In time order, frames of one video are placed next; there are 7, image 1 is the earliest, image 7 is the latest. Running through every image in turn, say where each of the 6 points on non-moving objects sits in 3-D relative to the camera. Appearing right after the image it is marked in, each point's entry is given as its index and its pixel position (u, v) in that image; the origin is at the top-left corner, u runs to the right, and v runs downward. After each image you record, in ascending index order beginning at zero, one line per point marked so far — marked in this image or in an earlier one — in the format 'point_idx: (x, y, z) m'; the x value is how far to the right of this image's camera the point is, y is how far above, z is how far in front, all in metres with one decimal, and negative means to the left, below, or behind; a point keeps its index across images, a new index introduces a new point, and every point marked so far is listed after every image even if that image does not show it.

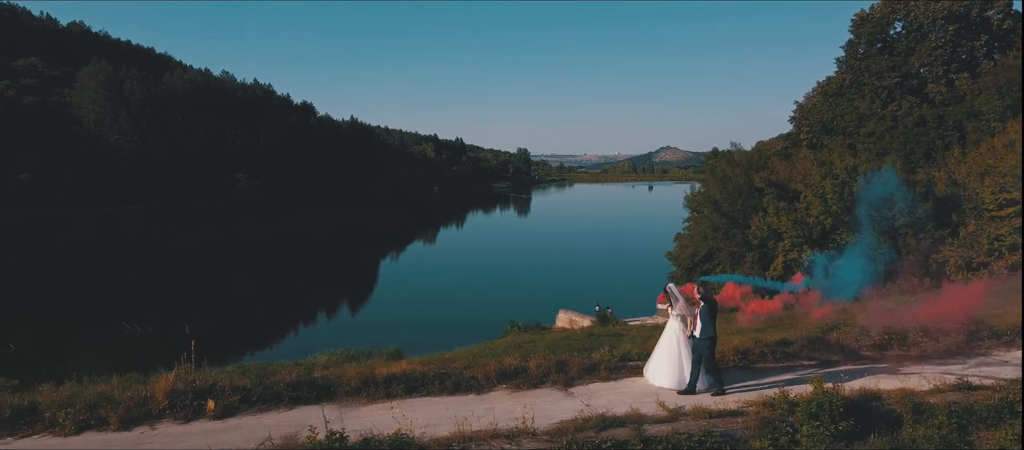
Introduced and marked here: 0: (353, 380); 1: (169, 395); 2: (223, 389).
0: (-1.7, -1.7, +6.9) m
1: (-3.4, -1.7, +6.4) m
2: (-3.0, -1.7, +6.6) m
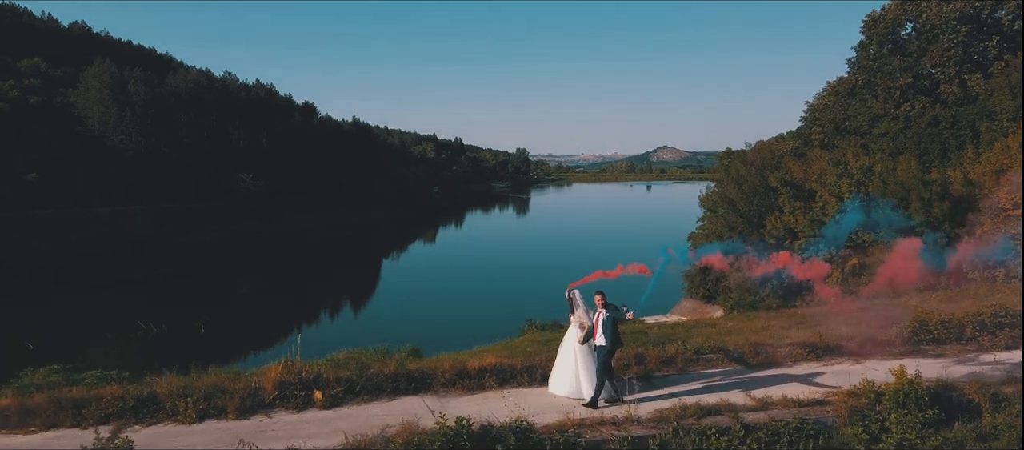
0: (-0.7, -1.7, +7.2) m
1: (-2.4, -1.7, +6.7) m
2: (-2.0, -1.7, +6.9) m
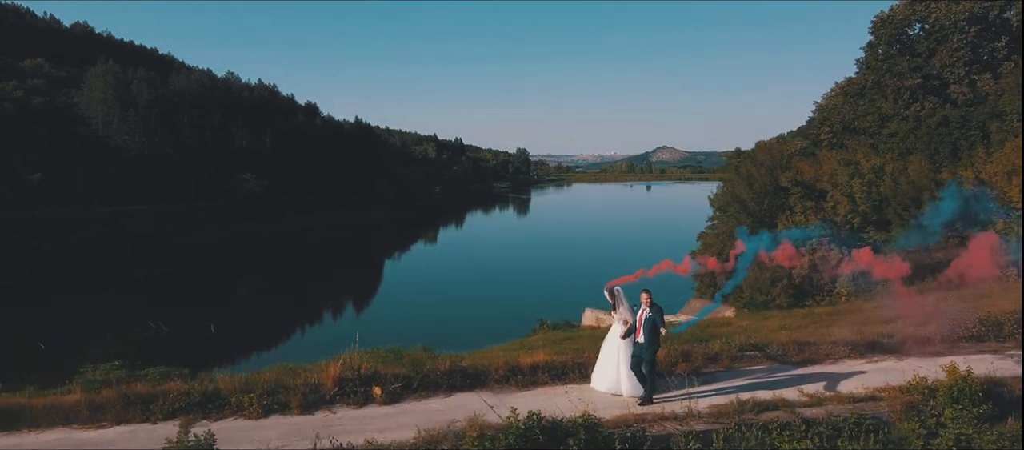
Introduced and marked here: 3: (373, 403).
0: (-0.1, -1.6, +7.3) m
1: (-1.8, -1.7, +6.8) m
2: (-1.4, -1.6, +7.0) m
3: (-1.4, -1.8, +6.6) m
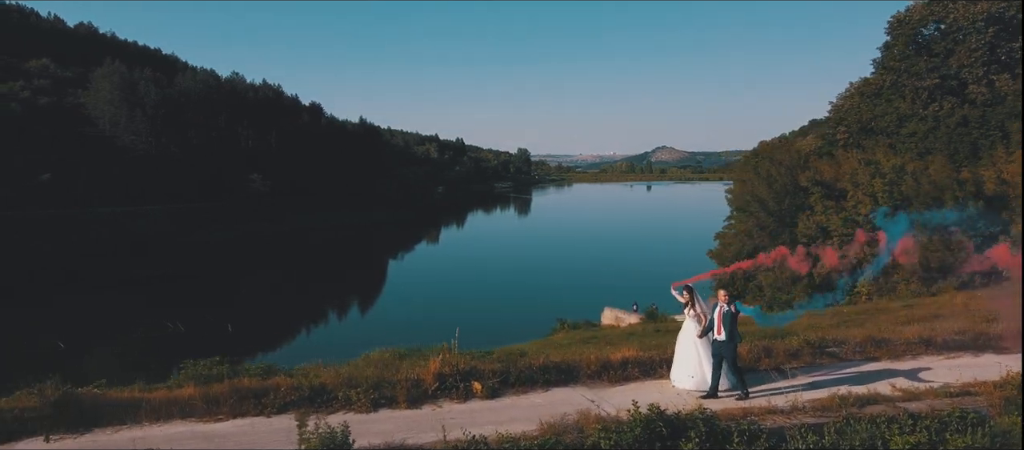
0: (+0.9, -1.6, +7.4) m
1: (-0.8, -1.6, +6.9) m
2: (-0.3, -1.6, +7.1) m
3: (-0.4, -1.8, +6.8) m
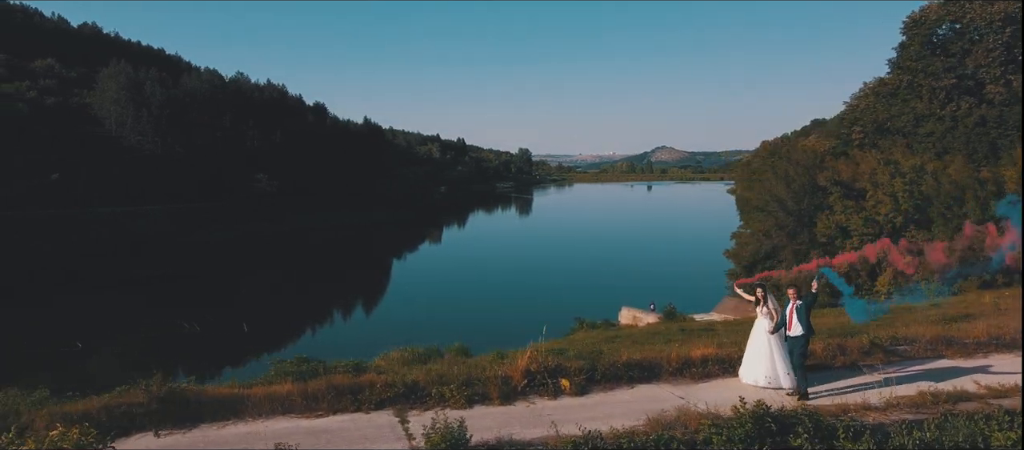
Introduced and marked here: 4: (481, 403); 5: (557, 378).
0: (+1.9, -1.6, +7.5) m
1: (+0.2, -1.6, +7.0) m
2: (+0.6, -1.6, +7.2) m
3: (+0.6, -1.8, +6.8) m
4: (-0.3, -1.8, +6.6) m
5: (+0.5, -1.7, +7.0) m
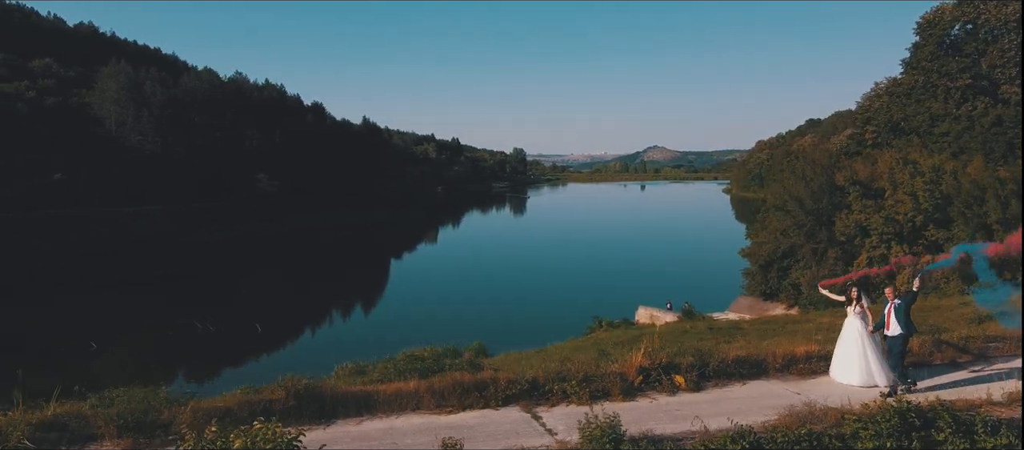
0: (+3.1, -1.6, +7.6) m
1: (+1.4, -1.6, +7.0) m
2: (+1.9, -1.6, +7.3) m
3: (+1.8, -1.8, +6.9) m
4: (+0.9, -1.8, +6.6) m
5: (+1.7, -1.7, +7.1) m
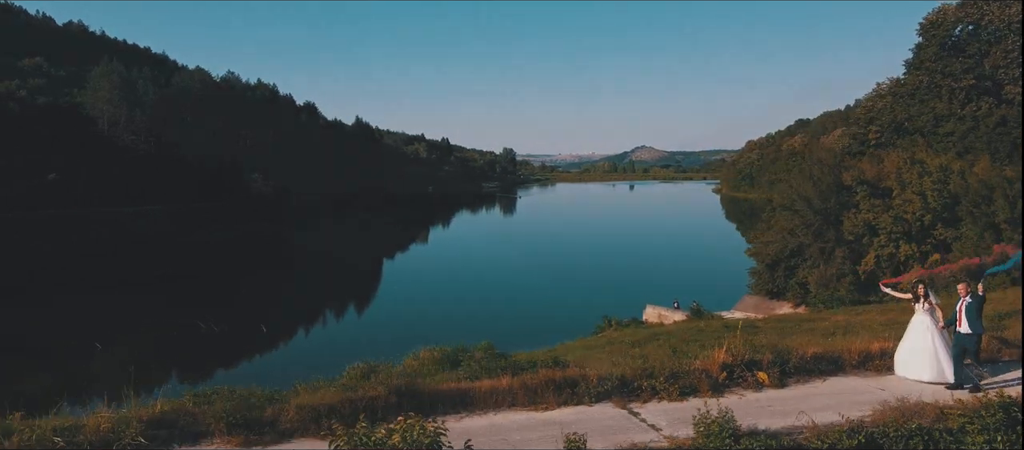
0: (+4.1, -1.5, +7.7) m
1: (+2.4, -1.6, +7.1) m
2: (+2.8, -1.6, +7.3) m
3: (+2.7, -1.7, +6.9) m
4: (+1.9, -1.8, +6.6) m
5: (+2.7, -1.6, +7.2) m
